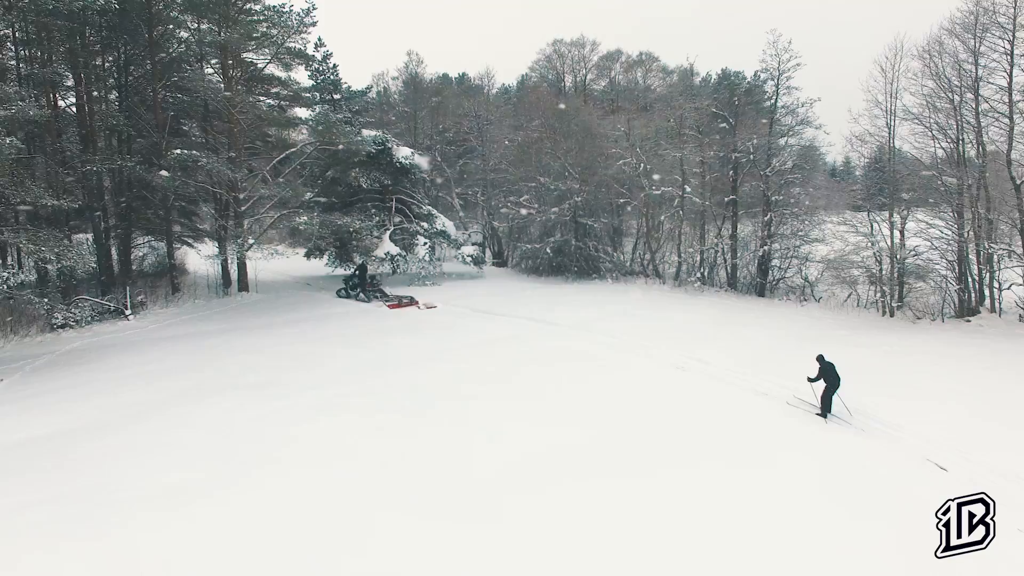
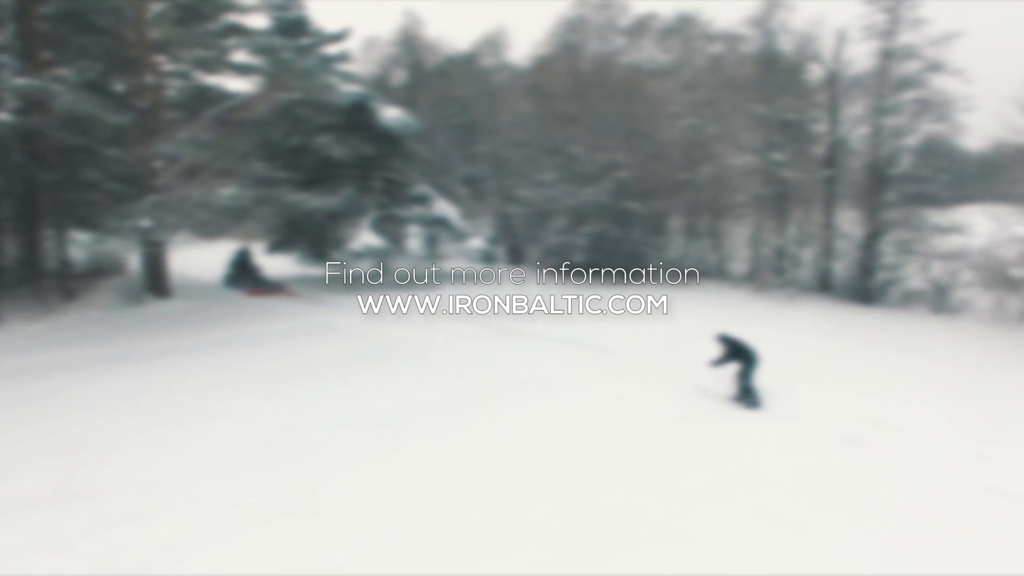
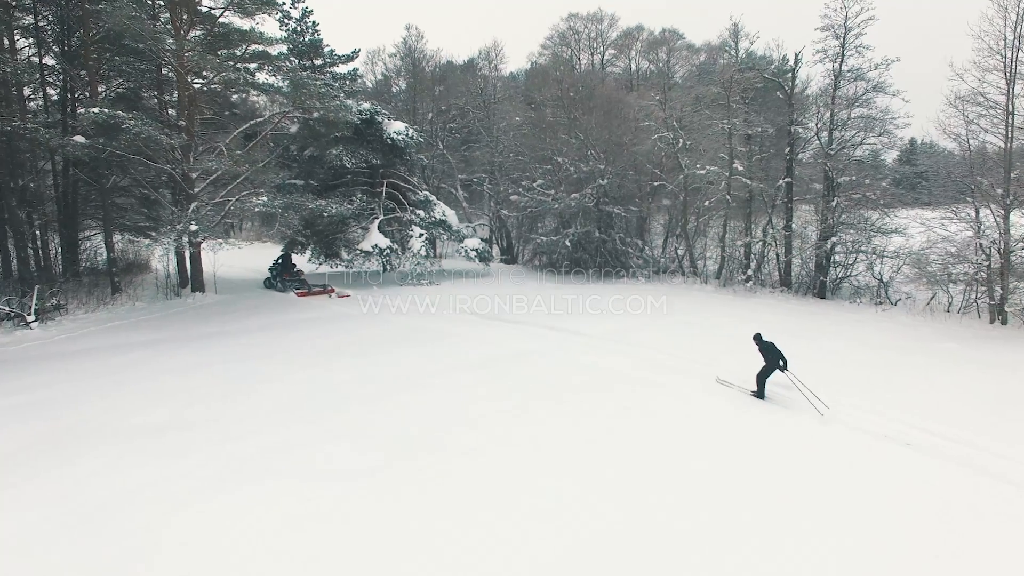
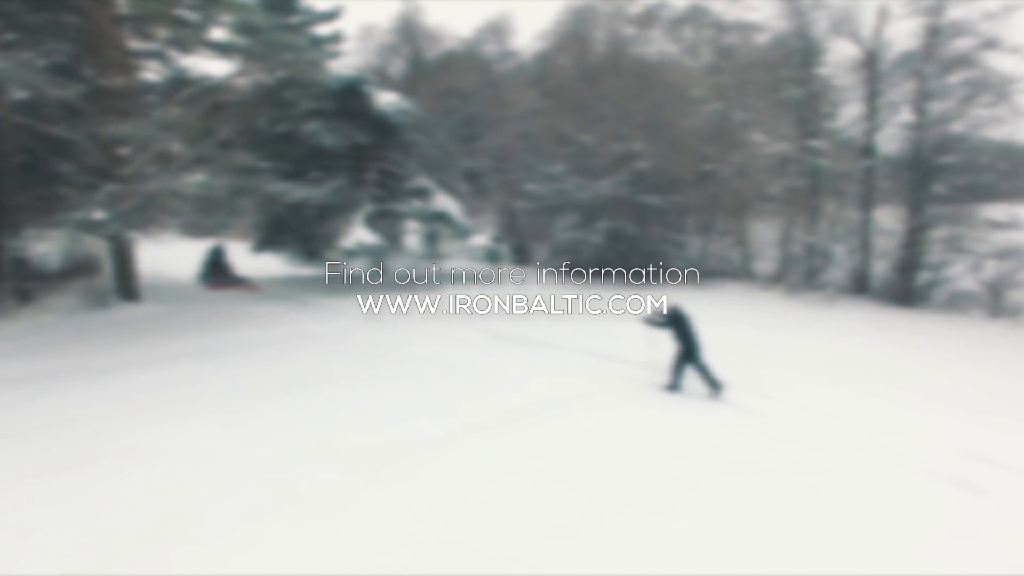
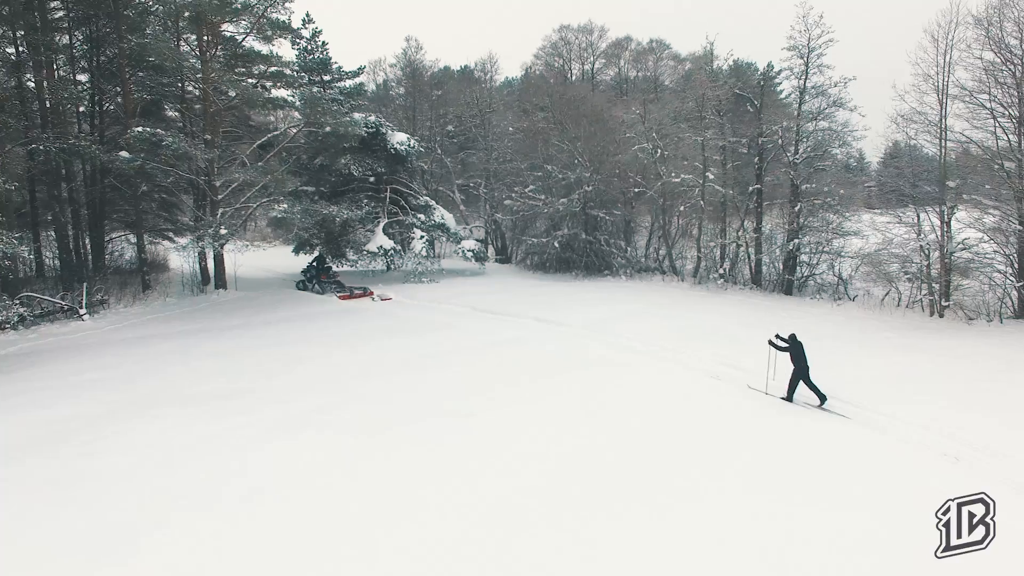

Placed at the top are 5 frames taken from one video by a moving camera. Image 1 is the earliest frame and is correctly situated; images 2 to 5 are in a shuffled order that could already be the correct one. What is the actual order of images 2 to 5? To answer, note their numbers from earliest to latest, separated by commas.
5, 3, 2, 4
